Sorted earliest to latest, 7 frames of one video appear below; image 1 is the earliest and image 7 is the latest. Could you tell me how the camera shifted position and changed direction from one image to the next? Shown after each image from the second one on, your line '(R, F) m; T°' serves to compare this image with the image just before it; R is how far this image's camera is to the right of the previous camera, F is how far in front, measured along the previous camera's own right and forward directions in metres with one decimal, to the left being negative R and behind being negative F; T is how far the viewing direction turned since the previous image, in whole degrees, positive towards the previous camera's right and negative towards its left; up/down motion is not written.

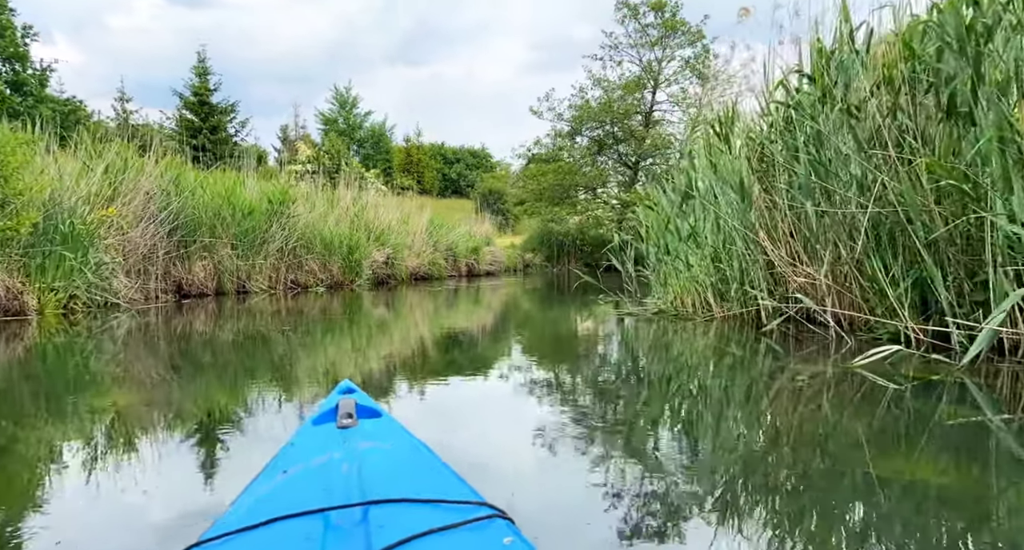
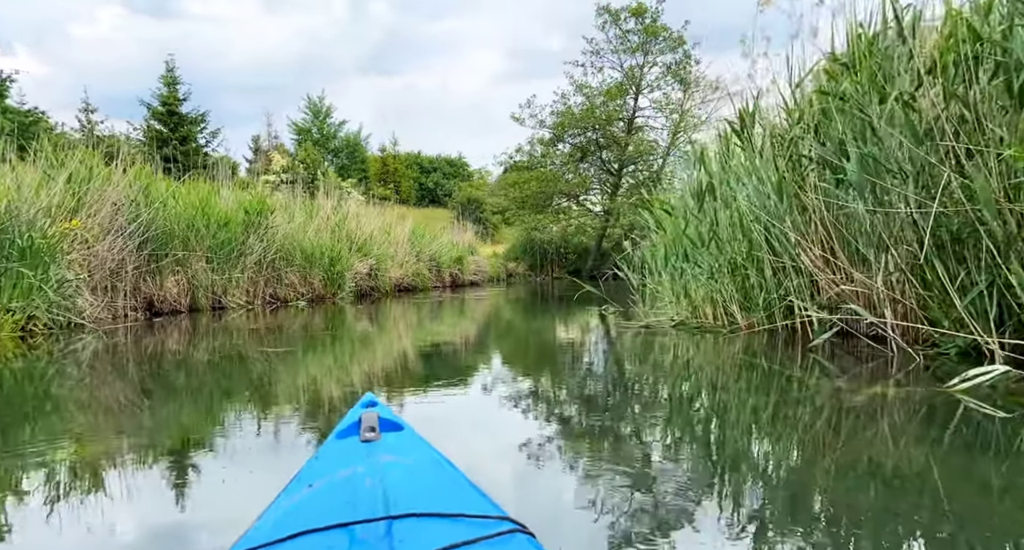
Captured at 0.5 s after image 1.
(-0.1, +0.2) m; +2°
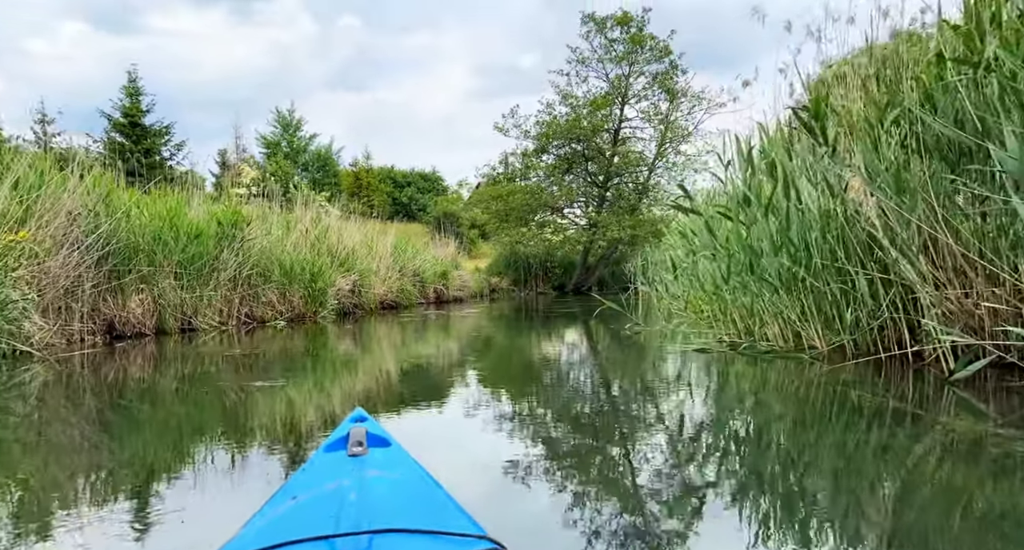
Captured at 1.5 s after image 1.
(-0.2, +0.4) m; +2°
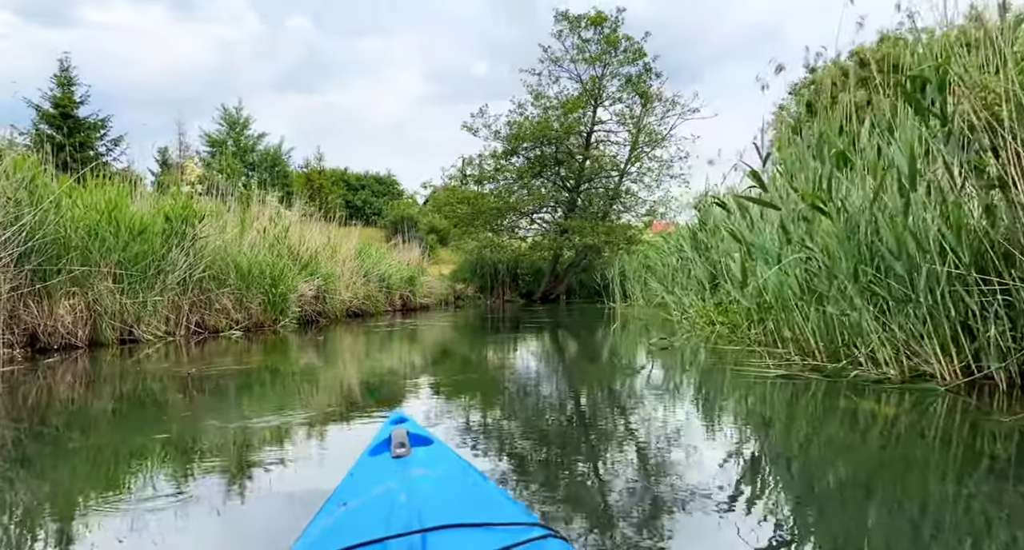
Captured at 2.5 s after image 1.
(-0.2, +0.5) m; +4°
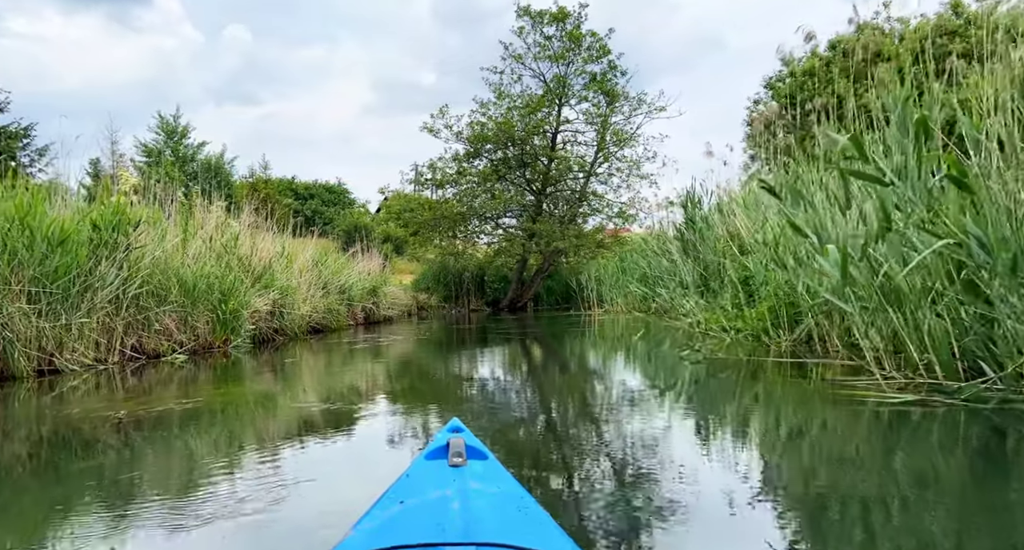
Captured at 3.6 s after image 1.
(-0.1, +0.5) m; +3°
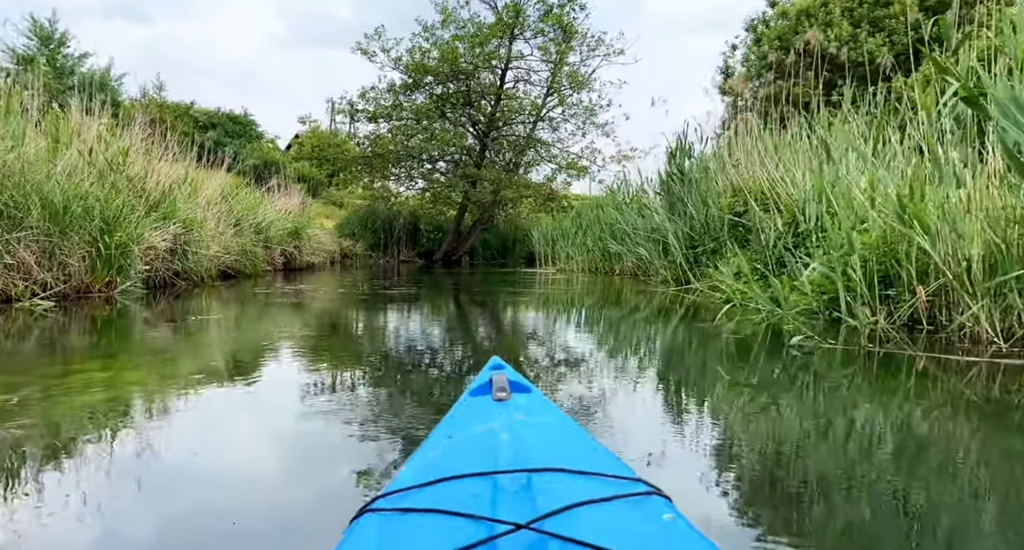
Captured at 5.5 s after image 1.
(-0.2, +0.8) m; +6°
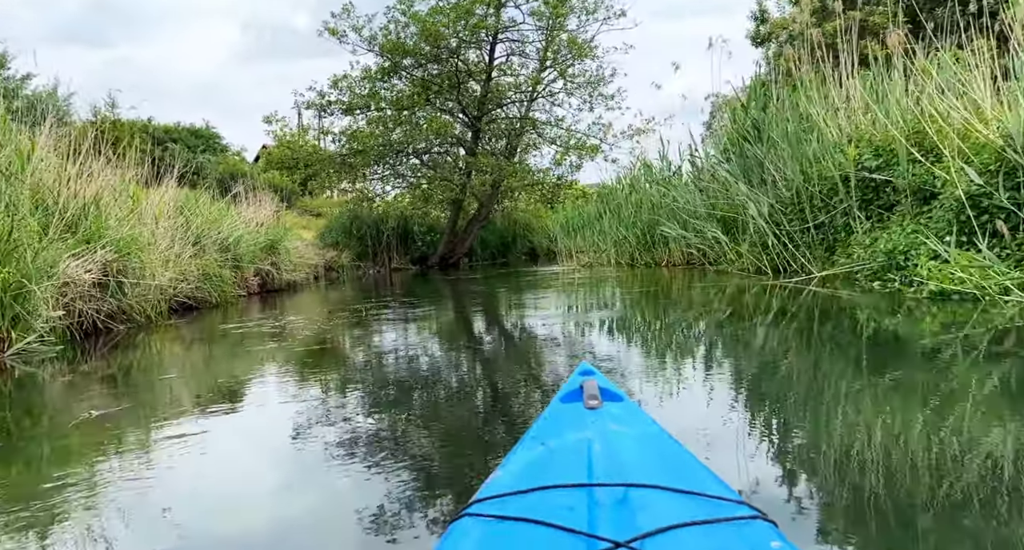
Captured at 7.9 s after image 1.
(-0.2, +0.9) m; +1°
